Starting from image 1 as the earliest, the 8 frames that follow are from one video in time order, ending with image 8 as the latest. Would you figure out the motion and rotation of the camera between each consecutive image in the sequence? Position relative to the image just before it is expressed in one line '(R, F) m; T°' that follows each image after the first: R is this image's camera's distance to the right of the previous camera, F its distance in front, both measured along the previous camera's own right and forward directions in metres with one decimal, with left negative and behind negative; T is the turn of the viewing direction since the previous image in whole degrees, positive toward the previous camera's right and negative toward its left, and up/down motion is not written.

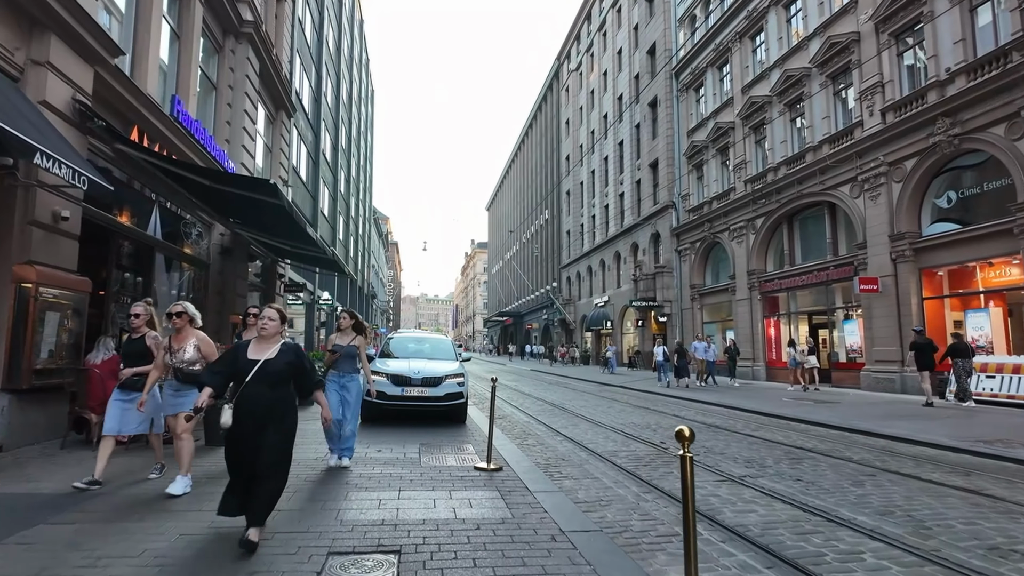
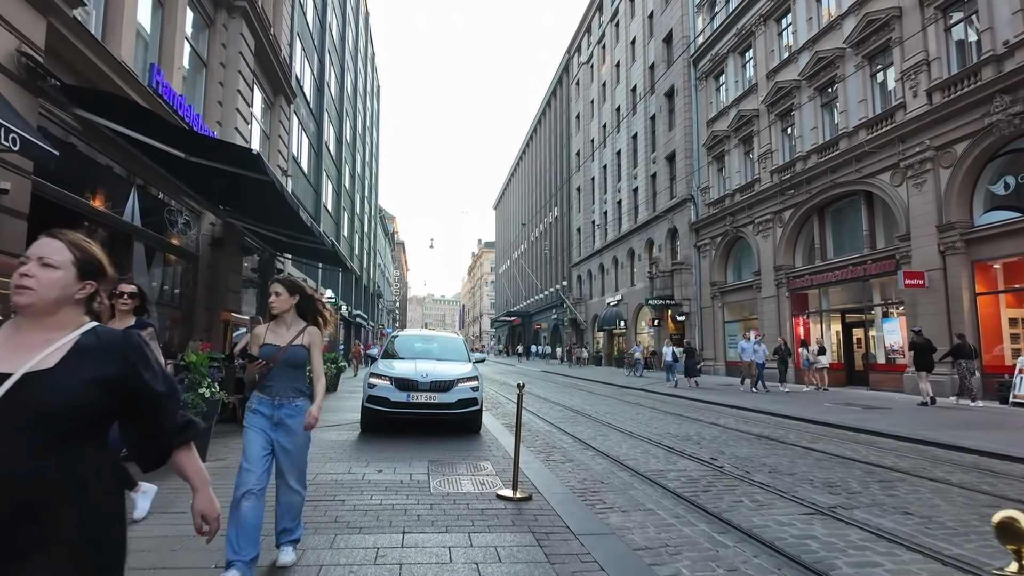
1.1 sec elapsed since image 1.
(-0.2, +1.3) m; -1°
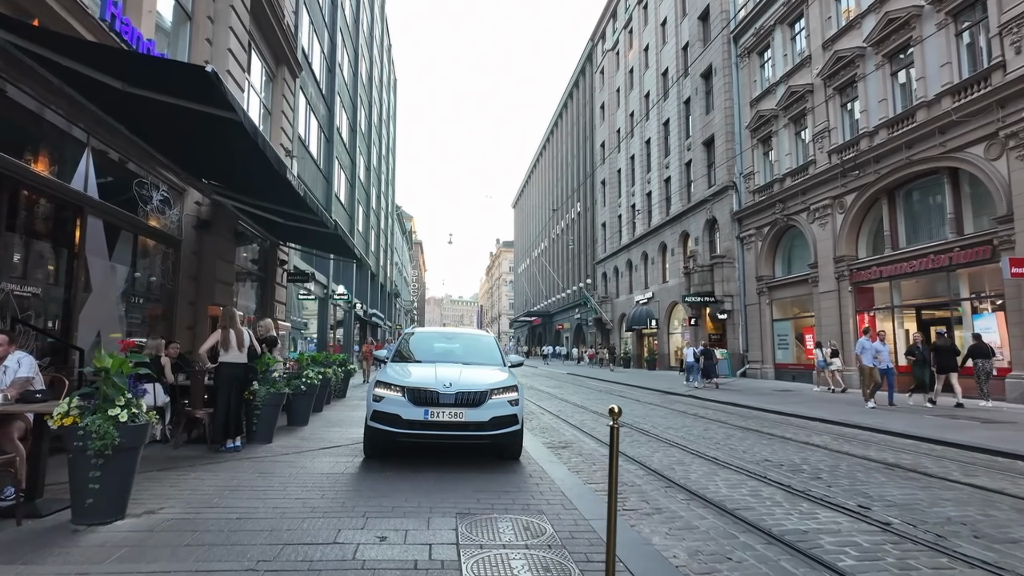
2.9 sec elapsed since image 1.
(-0.4, +2.2) m; -2°
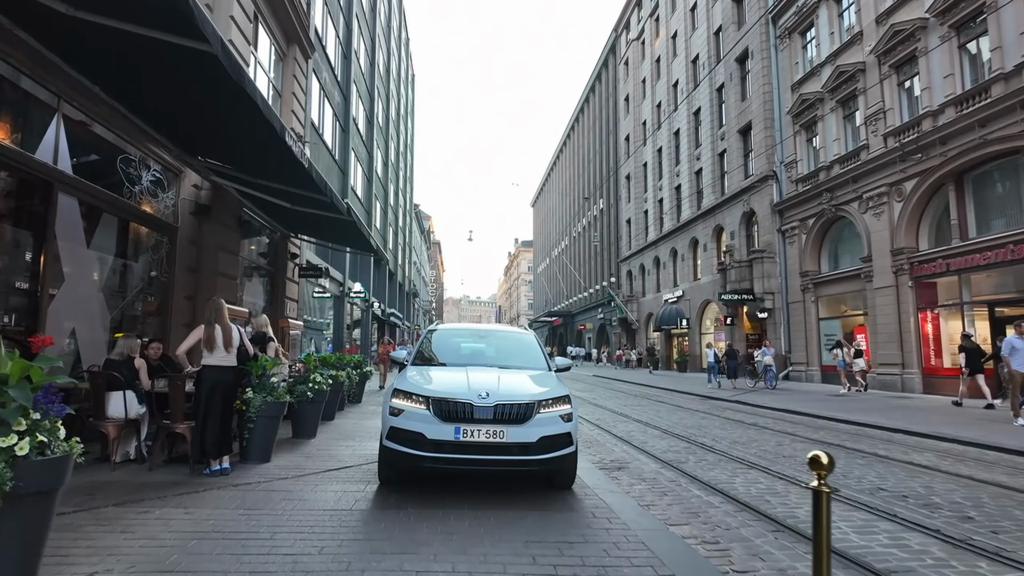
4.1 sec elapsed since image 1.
(-0.3, +1.4) m; -2°
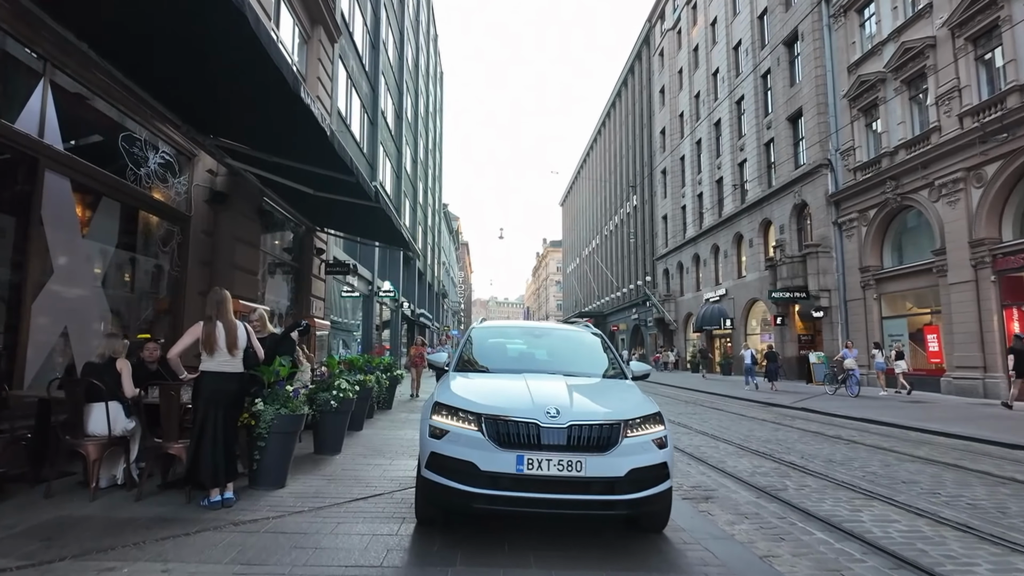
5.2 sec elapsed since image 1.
(-0.3, +1.2) m; -3°
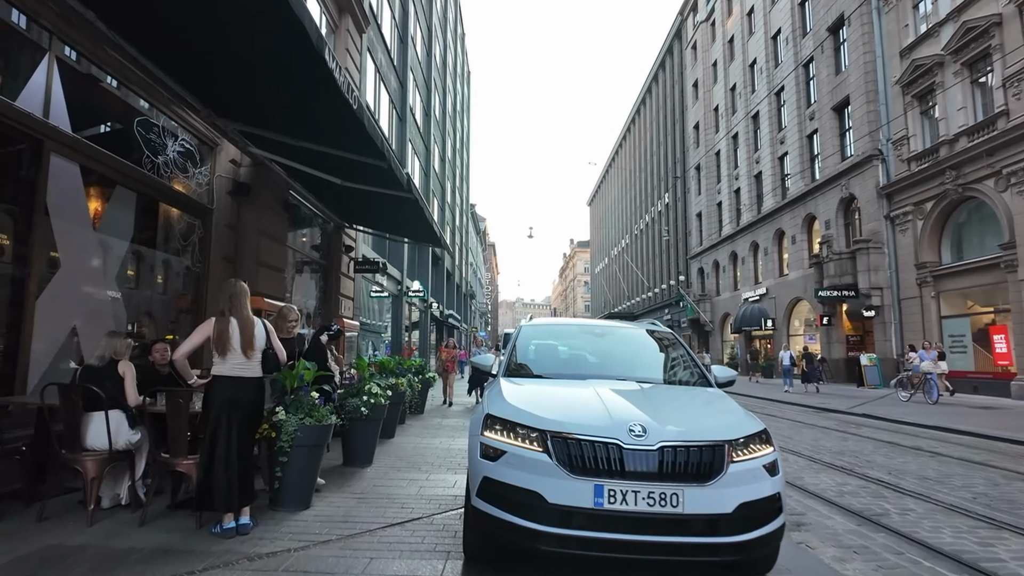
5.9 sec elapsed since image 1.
(-0.2, +0.7) m; -3°
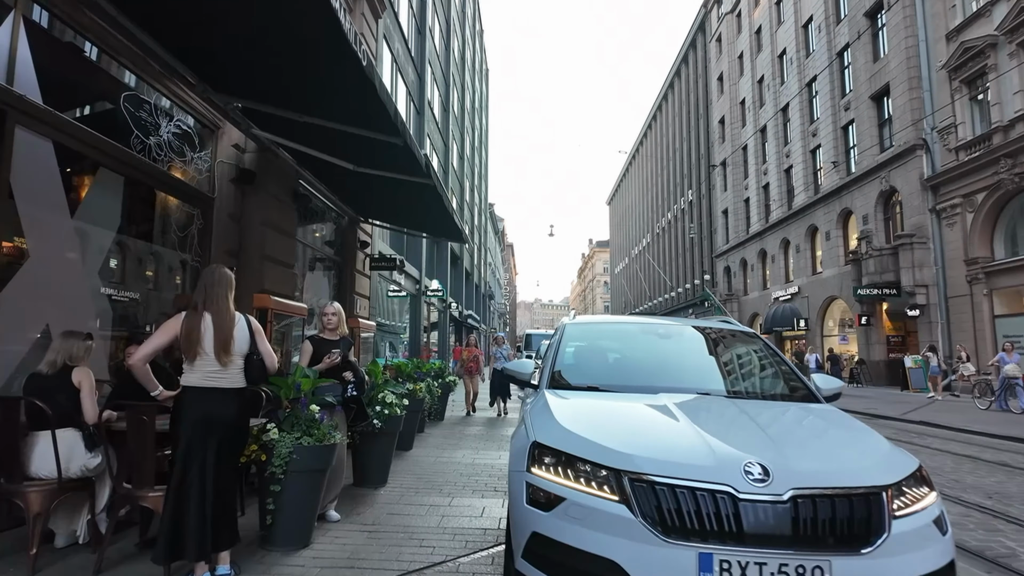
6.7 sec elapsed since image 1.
(-0.2, +0.9) m; -2°
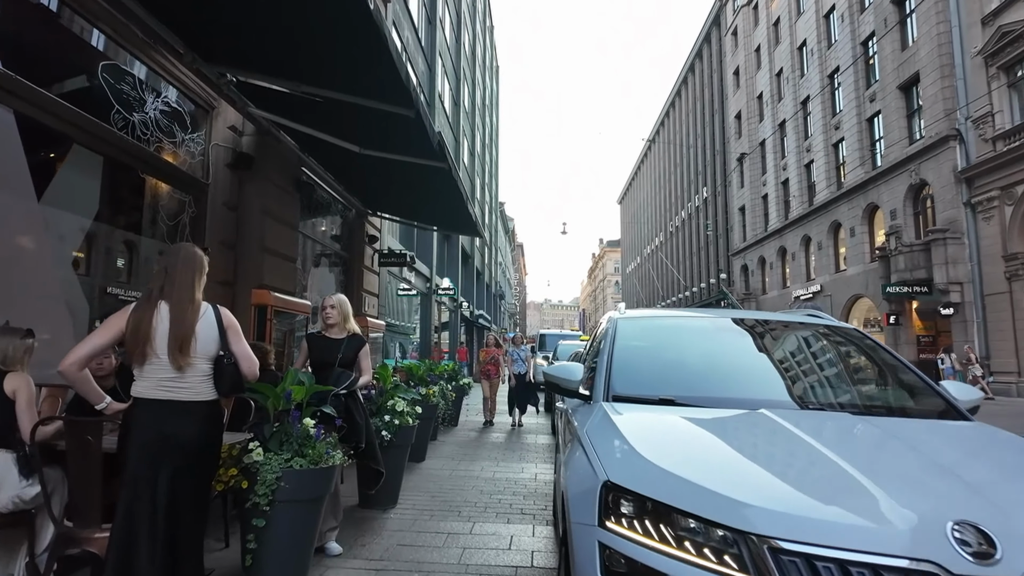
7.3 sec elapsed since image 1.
(-0.2, +0.7) m; -1°
